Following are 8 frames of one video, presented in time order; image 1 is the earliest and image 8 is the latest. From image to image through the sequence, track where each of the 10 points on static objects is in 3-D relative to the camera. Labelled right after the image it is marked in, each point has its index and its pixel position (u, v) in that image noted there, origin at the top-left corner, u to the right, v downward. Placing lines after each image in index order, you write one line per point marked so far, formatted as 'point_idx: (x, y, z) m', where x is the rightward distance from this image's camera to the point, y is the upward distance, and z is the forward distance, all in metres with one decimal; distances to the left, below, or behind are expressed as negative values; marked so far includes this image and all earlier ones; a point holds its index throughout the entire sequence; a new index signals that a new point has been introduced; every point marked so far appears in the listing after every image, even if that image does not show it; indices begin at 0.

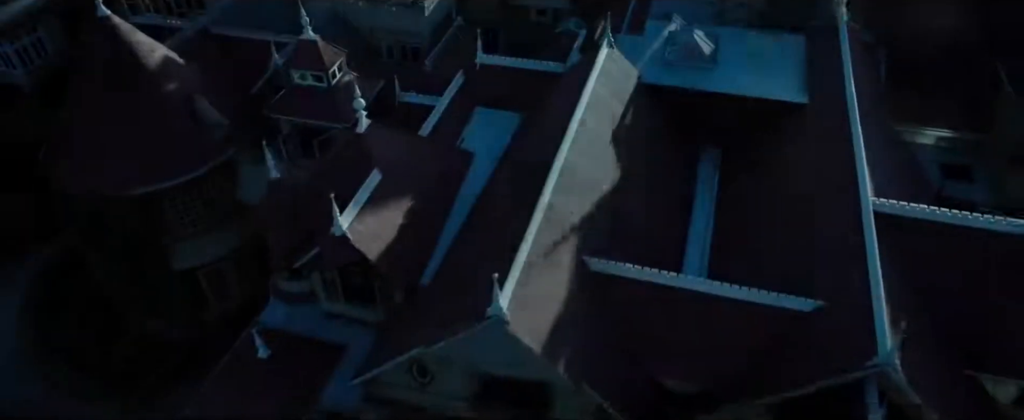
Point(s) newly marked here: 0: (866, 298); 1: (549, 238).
0: (+8.2, -2.1, +16.6) m
1: (+0.9, -0.8, +18.4) m
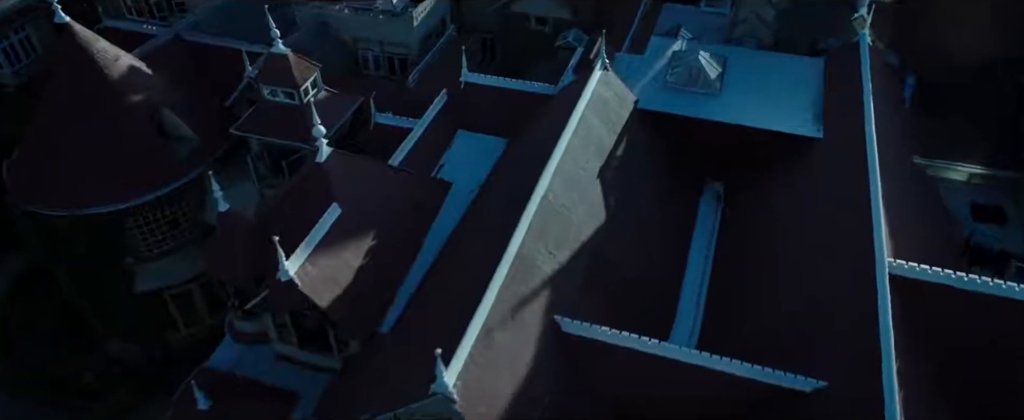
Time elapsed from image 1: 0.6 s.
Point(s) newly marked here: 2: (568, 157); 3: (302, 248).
0: (+7.2, -3.5, +14.3) m
1: (0.0, -2.0, +16.3) m
2: (+1.5, +1.5, +19.7) m
3: (-5.3, -1.0, +18.0) m
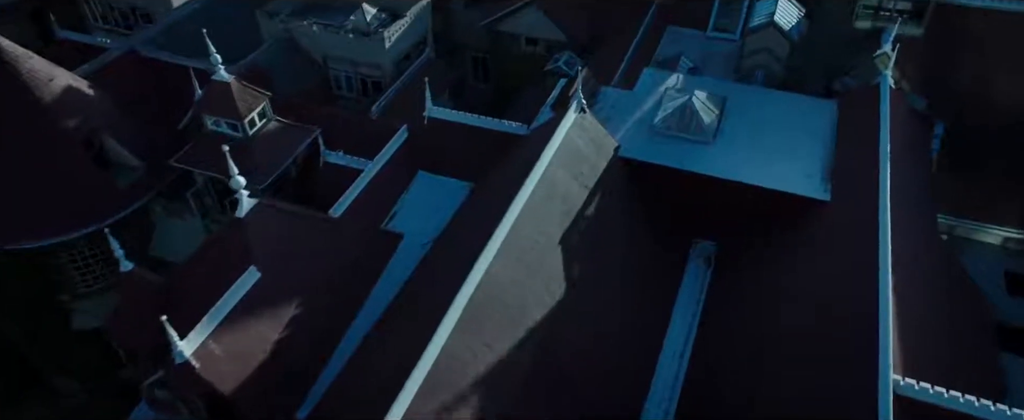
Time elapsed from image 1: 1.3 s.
0: (+5.6, -5.4, +11.4) m
1: (-1.5, -3.7, +13.6) m
2: (+0.3, -0.2, +16.9) m
3: (-6.7, -2.4, +15.5) m
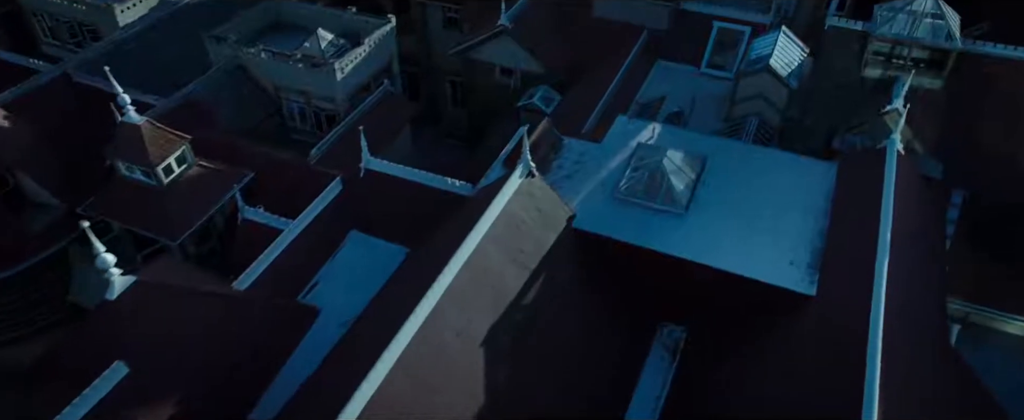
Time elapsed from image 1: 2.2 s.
0: (+3.5, -7.5, +8.5) m
1: (-3.4, -5.5, +11.0) m
2: (-1.4, -2.1, +14.2) m
3: (-8.5, -4.1, +13.1) m
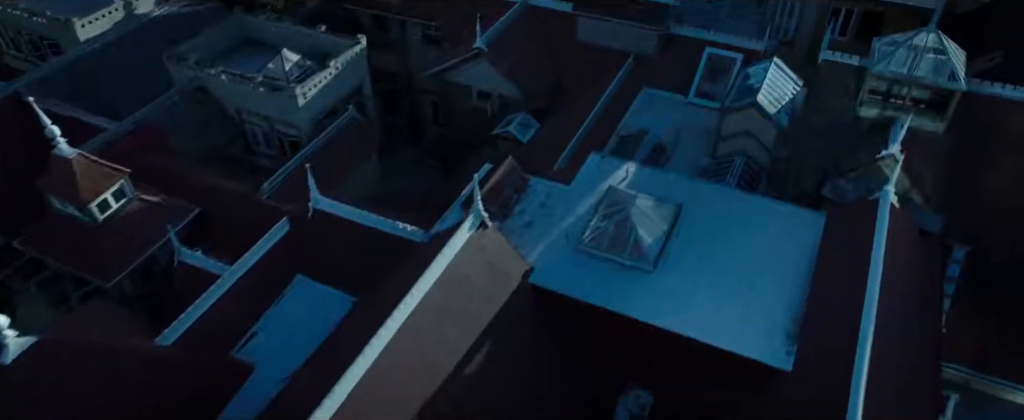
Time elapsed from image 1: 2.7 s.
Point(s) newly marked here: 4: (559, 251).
0: (+2.1, -8.7, +7.0) m
1: (-4.7, -6.6, +9.6) m
2: (-2.6, -3.3, +12.7) m
3: (-9.8, -5.1, +11.8) m
4: (+1.2, -0.9, +16.9) m
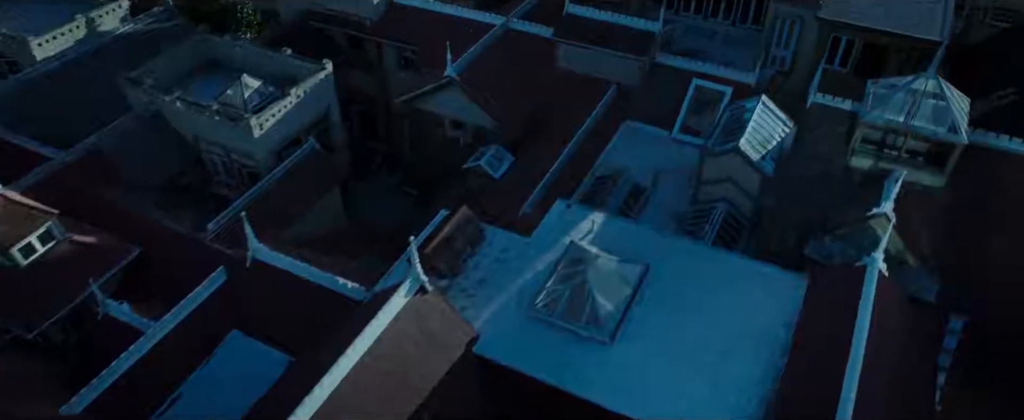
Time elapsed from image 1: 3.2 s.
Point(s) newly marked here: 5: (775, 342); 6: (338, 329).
0: (+0.6, -10.1, +5.5) m
1: (-6.1, -7.8, +8.2) m
2: (-3.9, -4.5, +11.3) m
3: (-11.1, -6.2, +10.5) m
4: (0.0, -2.2, +15.4) m
5: (+5.6, -2.7, +15.0) m
6: (-3.7, -2.5, +15.5) m
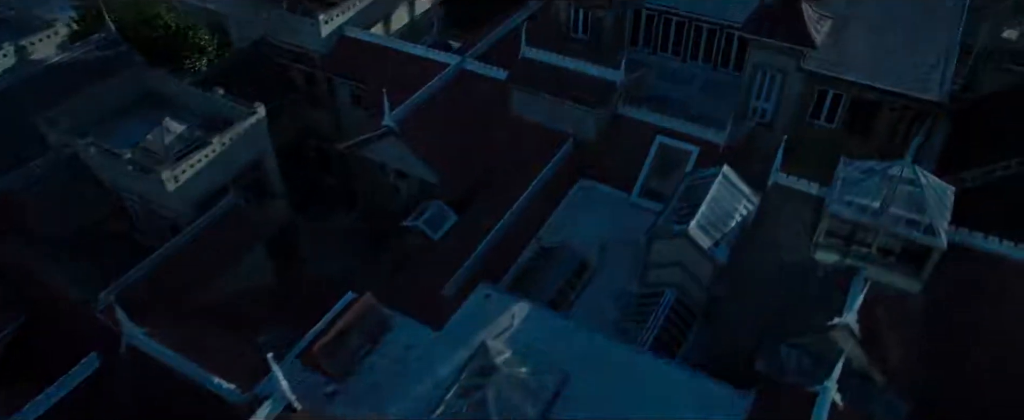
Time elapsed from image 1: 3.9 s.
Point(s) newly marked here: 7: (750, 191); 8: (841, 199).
0: (-1.9, -12.0, +3.4) m
1: (-8.5, -9.5, +6.4) m
2: (-6.1, -6.2, +9.4) m
3: (-13.4, -7.7, +8.8) m
4: (-2.0, -4.1, +13.3) m
5: (+3.5, -4.7, +12.8) m
6: (-5.7, -4.3, +13.6) m
7: (+5.5, +0.4, +16.9) m
8: (+6.7, +0.2, +14.5) m
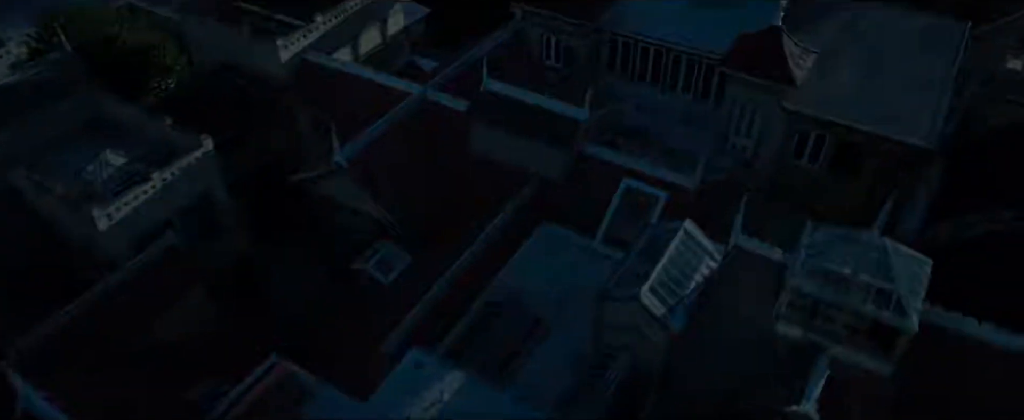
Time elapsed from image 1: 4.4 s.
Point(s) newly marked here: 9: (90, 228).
0: (-3.7, -13.1, +2.2) m
1: (-10.1, -10.5, +5.3) m
2: (-7.6, -7.3, +8.2) m
3: (-14.9, -8.7, +7.8) m
4: (-3.4, -5.3, +12.1) m
5: (+2.1, -6.0, +11.5) m
6: (-7.1, -5.4, +12.4) m
7: (+4.2, -0.9, +15.5) m
8: (+5.3, -1.2, +13.2) m
9: (-11.2, -0.4, +19.0) m
